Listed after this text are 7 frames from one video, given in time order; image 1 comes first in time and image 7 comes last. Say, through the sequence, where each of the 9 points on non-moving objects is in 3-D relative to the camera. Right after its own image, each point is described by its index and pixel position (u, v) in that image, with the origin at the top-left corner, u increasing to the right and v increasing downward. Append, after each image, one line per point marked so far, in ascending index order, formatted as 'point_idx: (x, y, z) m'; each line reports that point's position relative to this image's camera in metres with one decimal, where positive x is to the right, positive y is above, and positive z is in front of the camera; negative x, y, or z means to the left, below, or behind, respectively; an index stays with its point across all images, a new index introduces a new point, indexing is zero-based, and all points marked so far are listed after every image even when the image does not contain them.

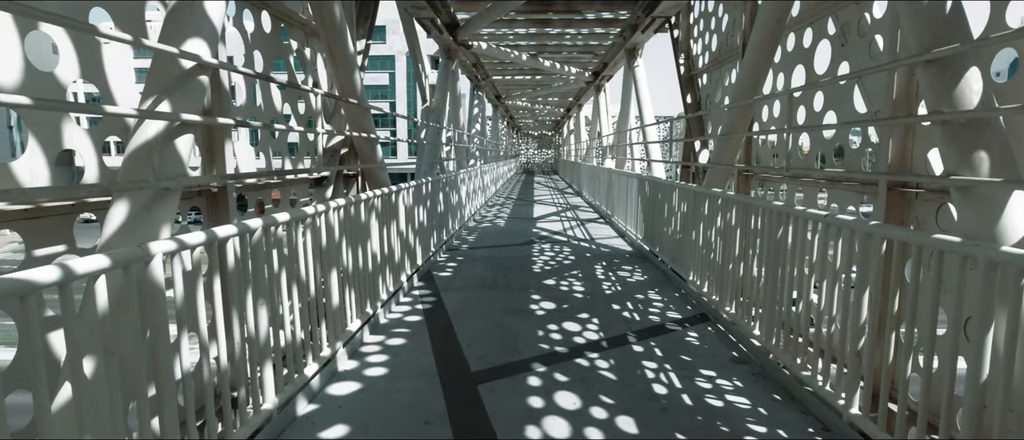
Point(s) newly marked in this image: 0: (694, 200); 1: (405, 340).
0: (+1.7, +0.2, +5.3) m
1: (-0.8, -0.8, +4.1) m
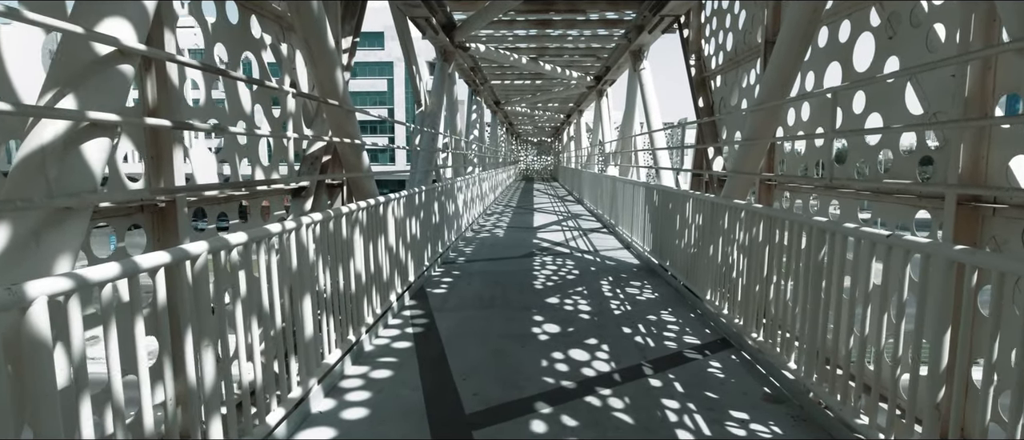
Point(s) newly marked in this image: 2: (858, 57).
0: (+1.7, +0.1, +4.8) m
1: (-0.8, -0.9, +3.7) m
2: (+2.1, +1.0, +3.5) m
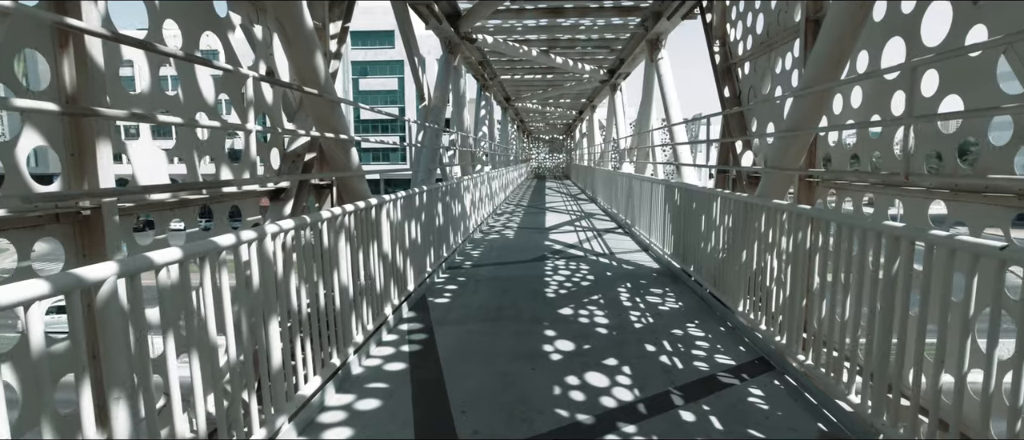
0: (+1.7, 0.0, +4.3) m
1: (-0.7, -1.0, +3.2) m
2: (+2.1, +1.0, +3.0) m
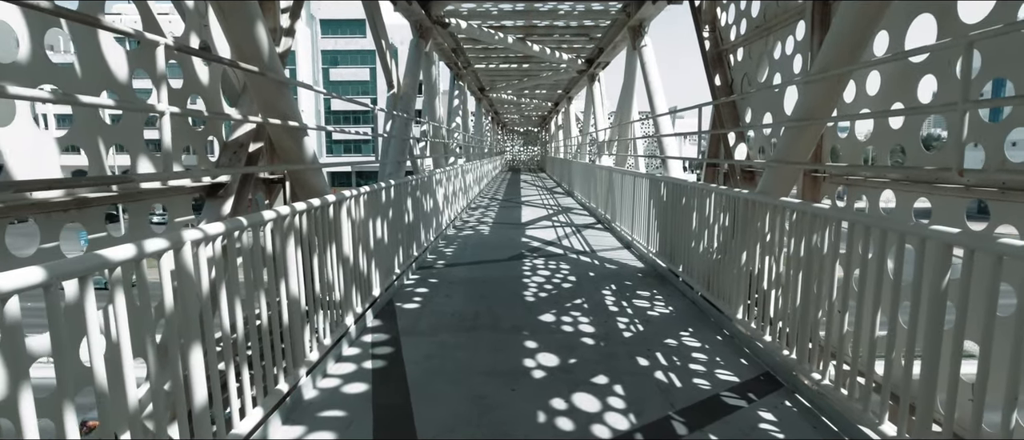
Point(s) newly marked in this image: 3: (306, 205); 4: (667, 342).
0: (+1.6, +0.1, +3.9) m
1: (-0.8, -1.0, +2.7) m
2: (+2.0, +0.9, +2.6) m
3: (-1.1, +0.1, +3.1) m
4: (+1.0, -0.8, +3.9) m
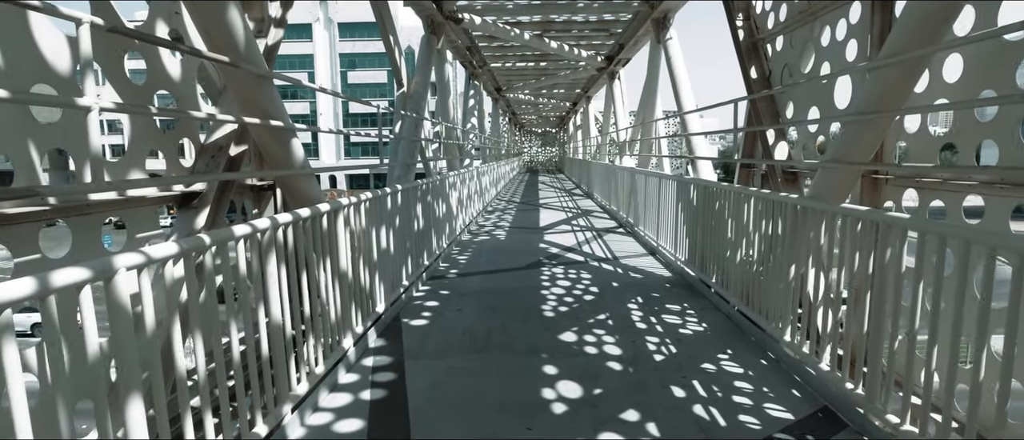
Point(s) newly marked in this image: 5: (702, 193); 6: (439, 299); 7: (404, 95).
0: (+1.7, 0.0, +3.4) m
1: (-0.8, -1.0, +2.3) m
2: (+2.0, +0.9, +2.1) m
3: (-1.0, 0.0, +2.7) m
4: (+1.1, -0.9, +3.5) m
5: (+1.7, +0.2, +5.2) m
6: (-0.6, -0.7, +5.1) m
7: (-1.3, +1.5, +6.9) m
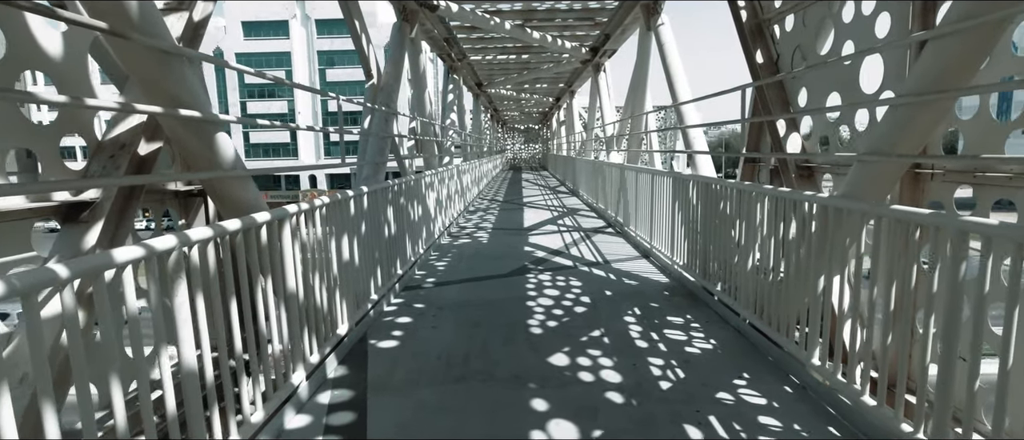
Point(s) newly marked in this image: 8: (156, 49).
0: (+1.6, 0.0, +2.9) m
1: (-0.8, -1.1, +1.7) m
2: (+2.0, +0.9, +1.6) m
3: (-1.1, 0.0, +2.2) m
4: (+1.0, -0.9, +2.9) m
5: (+1.5, +0.2, +4.7) m
6: (-0.8, -0.7, +4.5) m
7: (-1.5, +1.4, +6.3) m
8: (-1.2, +0.6, +2.0) m
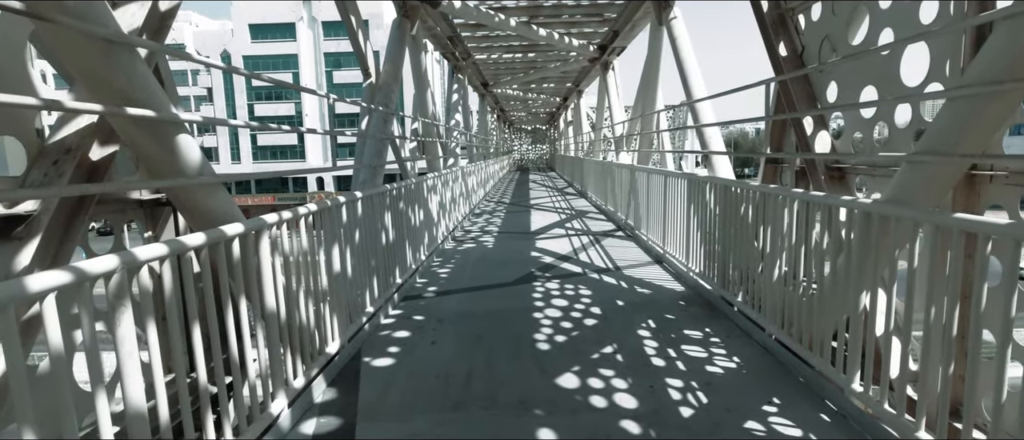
0: (+1.6, 0.0, +2.6) m
1: (-0.8, -1.1, +1.4) m
2: (+2.0, +0.9, +1.3) m
3: (-1.1, -0.1, +1.9) m
4: (+1.1, -0.9, +2.6) m
5: (+1.6, +0.2, +4.4) m
6: (-0.7, -0.8, +4.2) m
7: (-1.4, +1.4, +6.1) m
8: (-1.2, +0.5, +1.8) m
